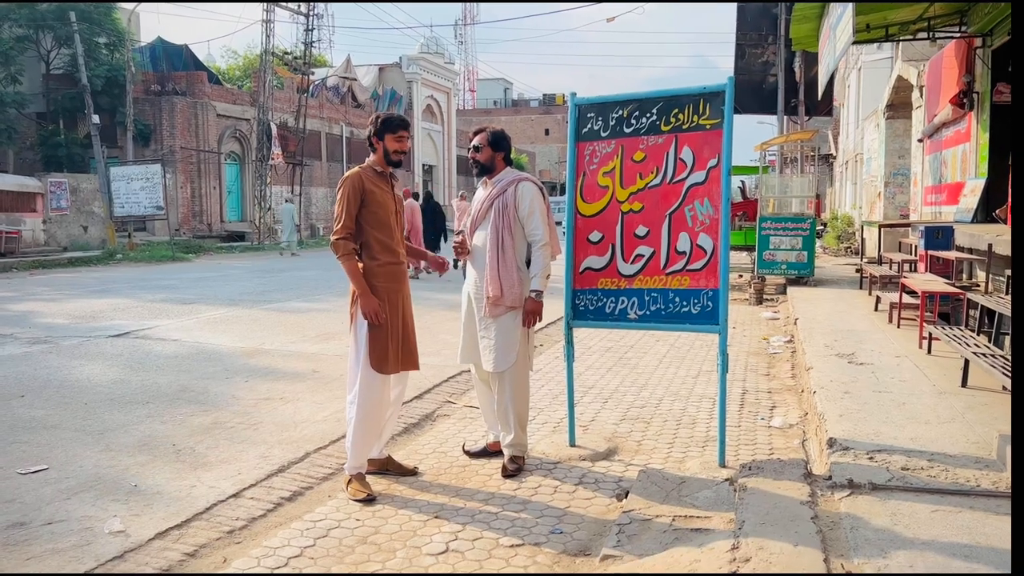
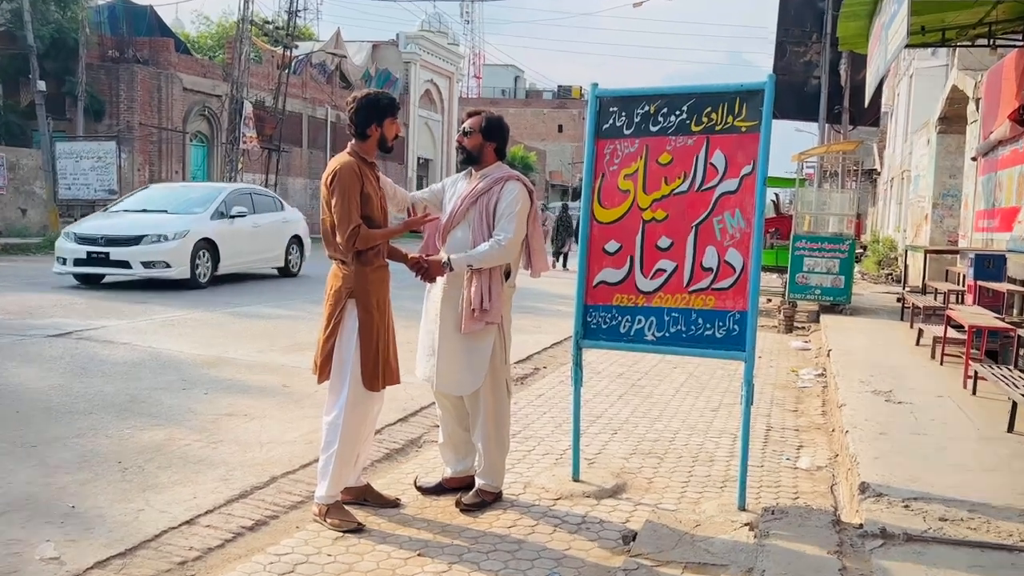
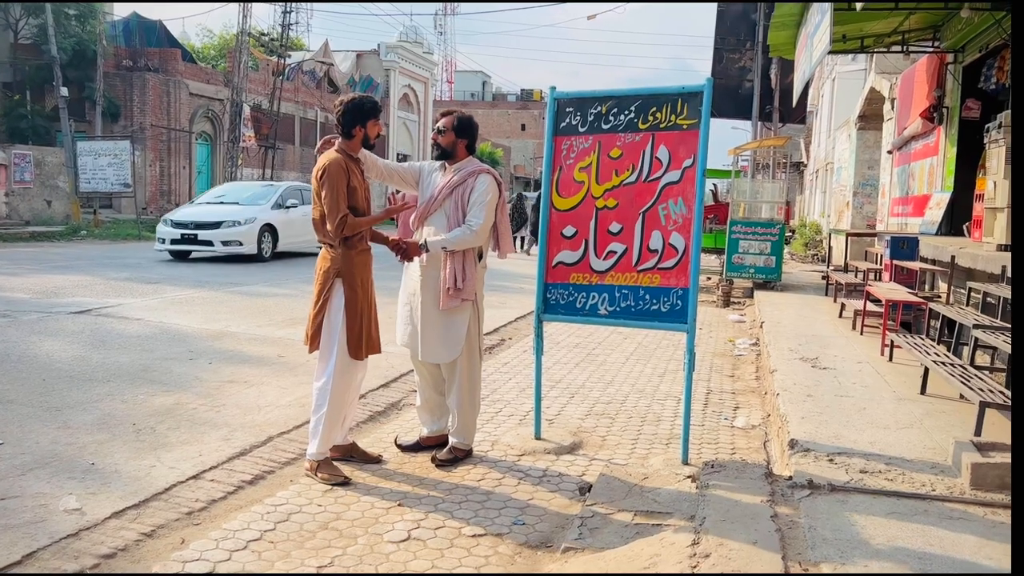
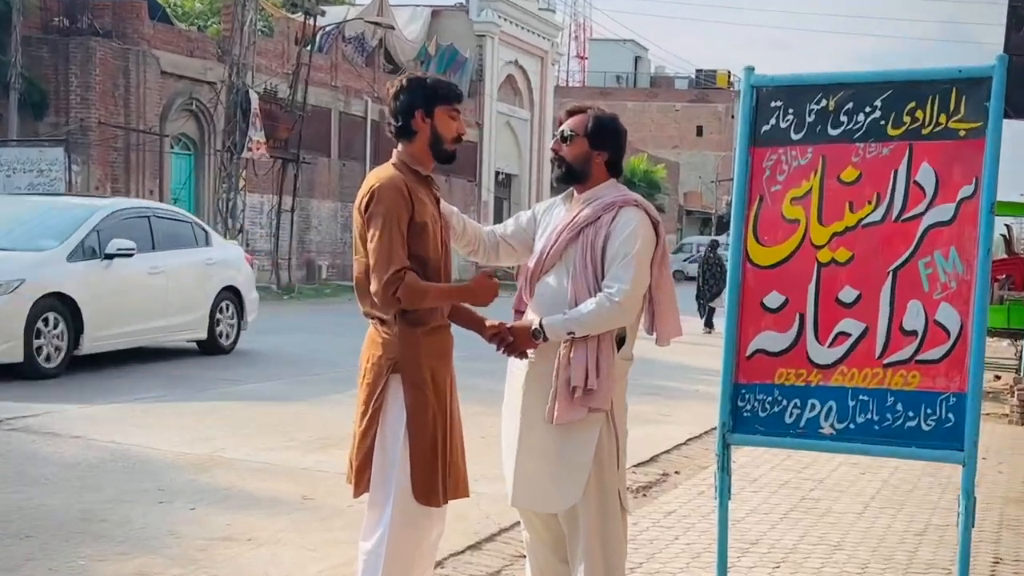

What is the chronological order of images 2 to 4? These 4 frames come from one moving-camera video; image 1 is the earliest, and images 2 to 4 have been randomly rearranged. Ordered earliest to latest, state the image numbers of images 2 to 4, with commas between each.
3, 2, 4
